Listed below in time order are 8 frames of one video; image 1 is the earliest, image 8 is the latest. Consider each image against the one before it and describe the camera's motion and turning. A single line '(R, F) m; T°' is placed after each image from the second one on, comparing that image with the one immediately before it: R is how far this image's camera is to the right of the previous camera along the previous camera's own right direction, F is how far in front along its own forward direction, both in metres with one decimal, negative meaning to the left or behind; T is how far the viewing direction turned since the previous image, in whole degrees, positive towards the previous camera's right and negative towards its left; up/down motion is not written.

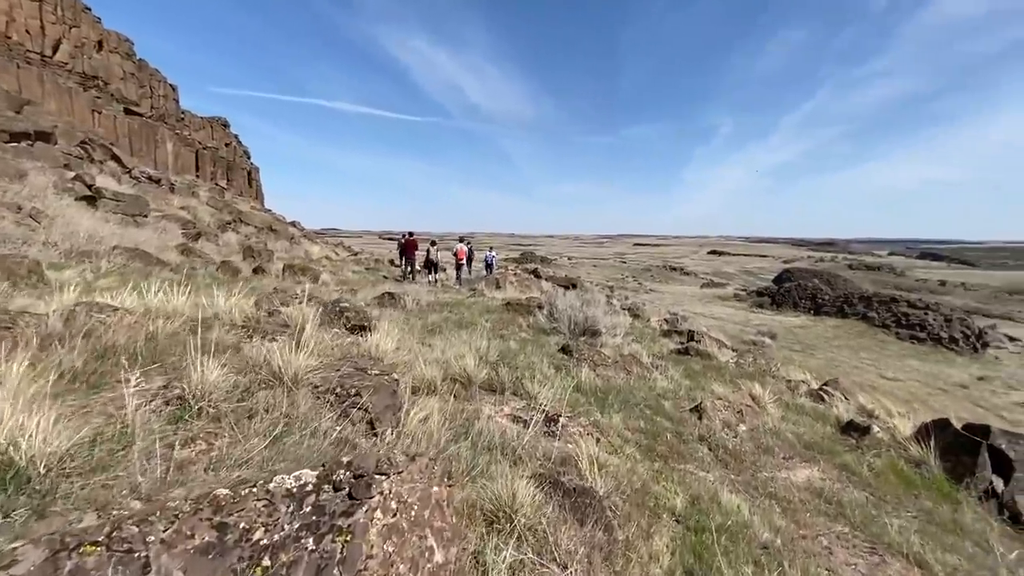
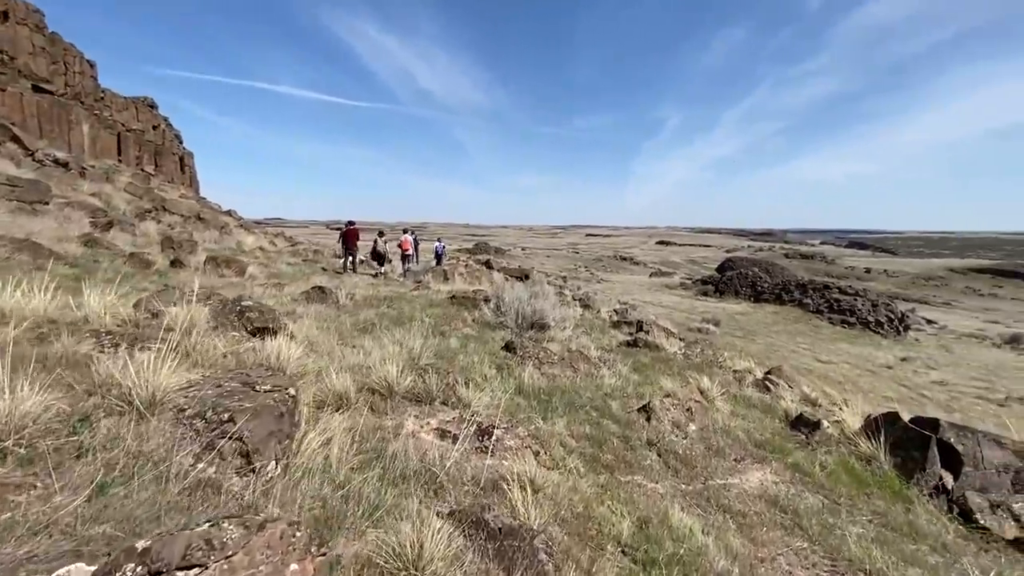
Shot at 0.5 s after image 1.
(+0.3, +0.7) m; +5°
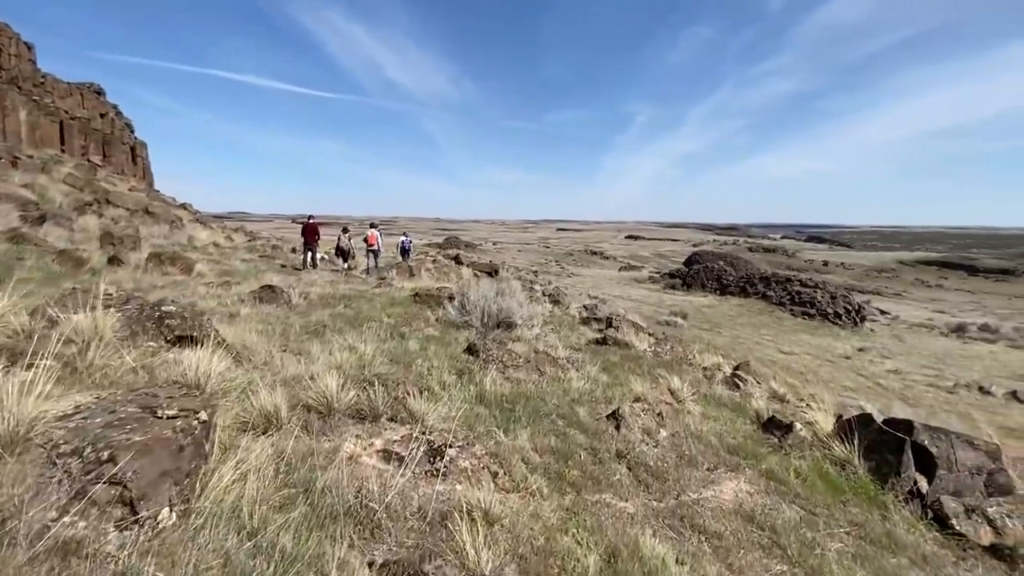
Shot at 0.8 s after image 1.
(+0.2, +0.5) m; +3°
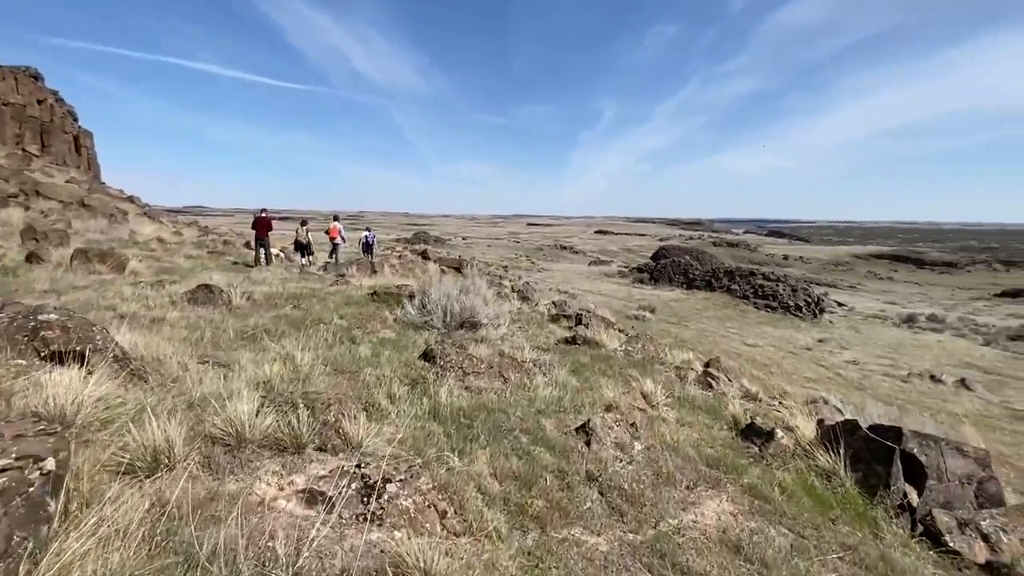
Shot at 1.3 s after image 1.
(+0.2, +0.7) m; +4°
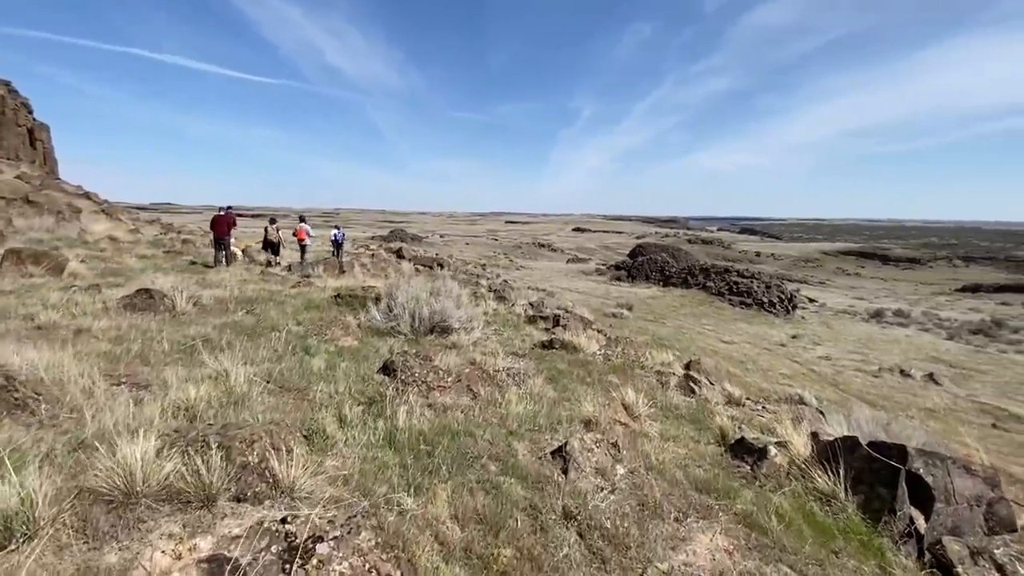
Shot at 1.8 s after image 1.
(+0.1, +0.7) m; +3°
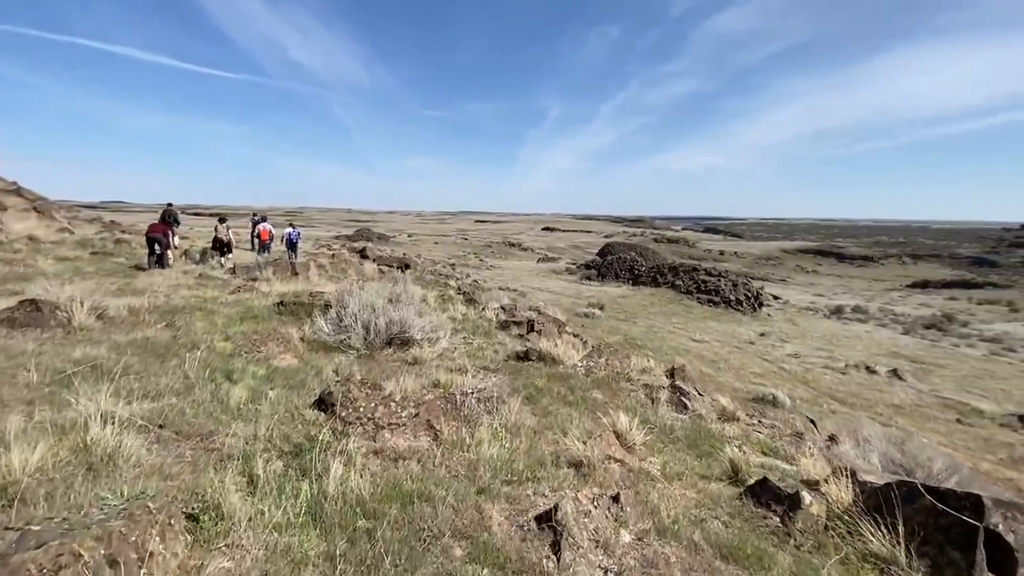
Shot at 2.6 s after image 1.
(0.0, +1.3) m; +4°
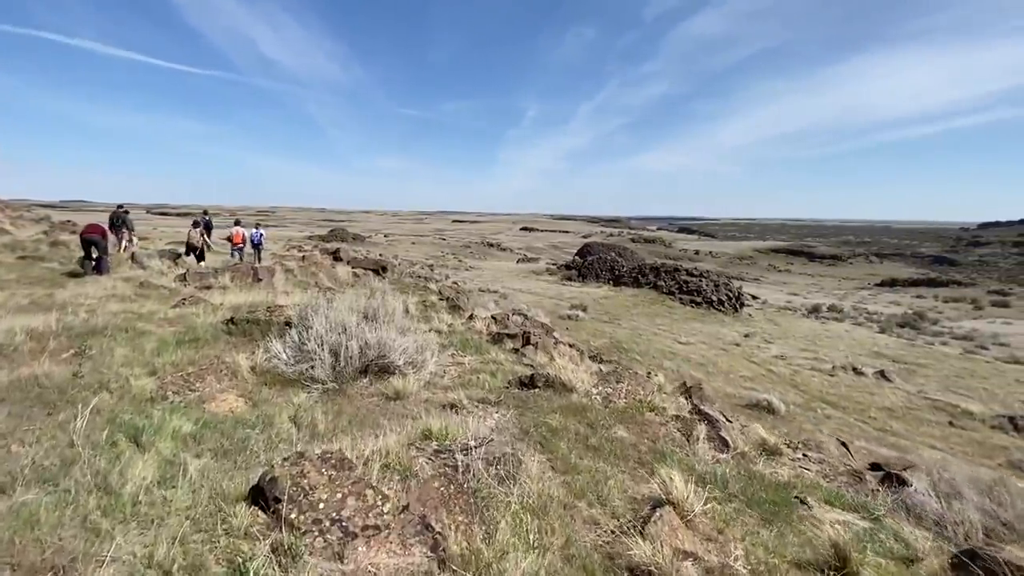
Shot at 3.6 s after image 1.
(-0.4, +1.6) m; +3°
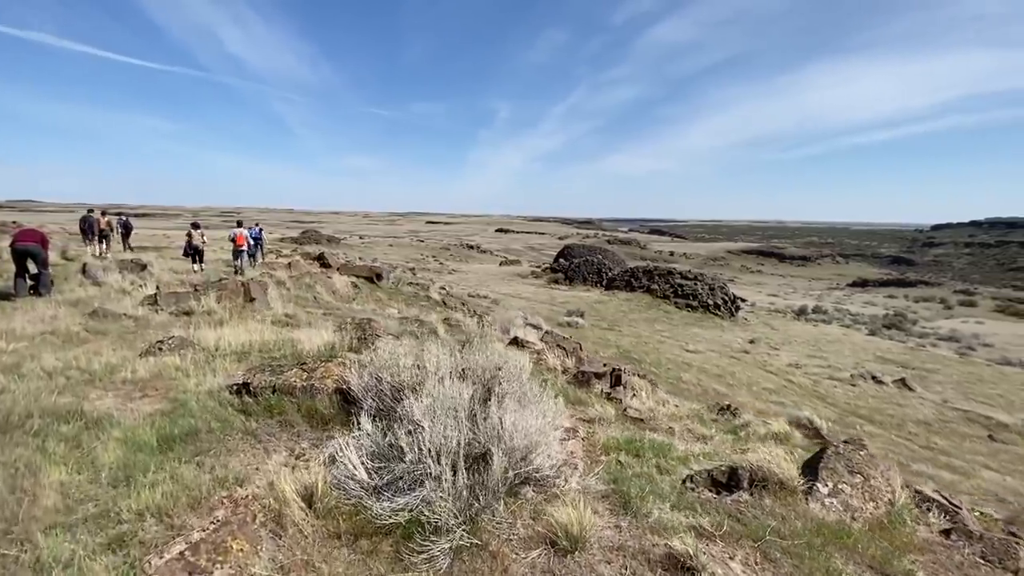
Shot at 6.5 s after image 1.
(-2.3, +3.1) m; +3°
